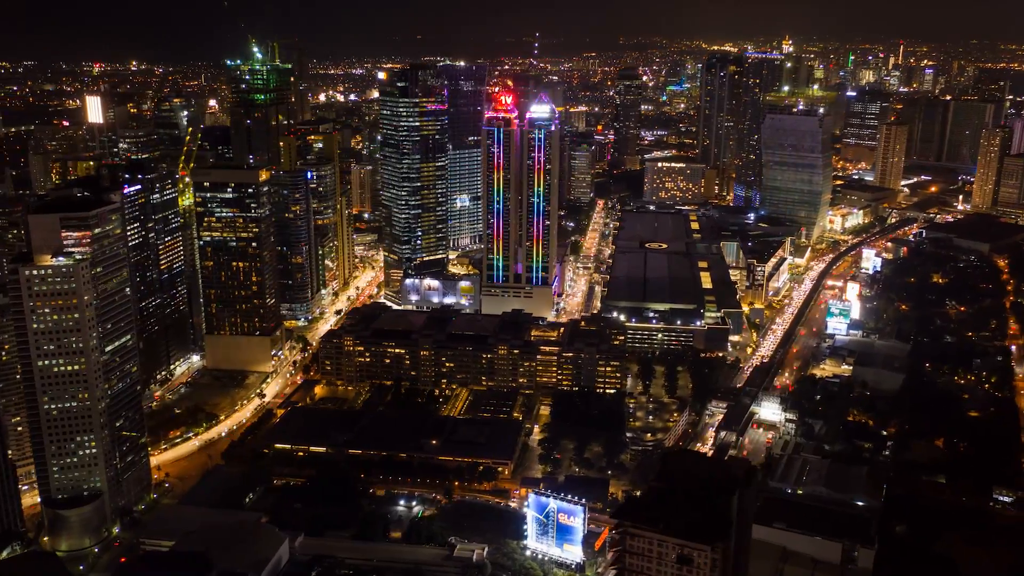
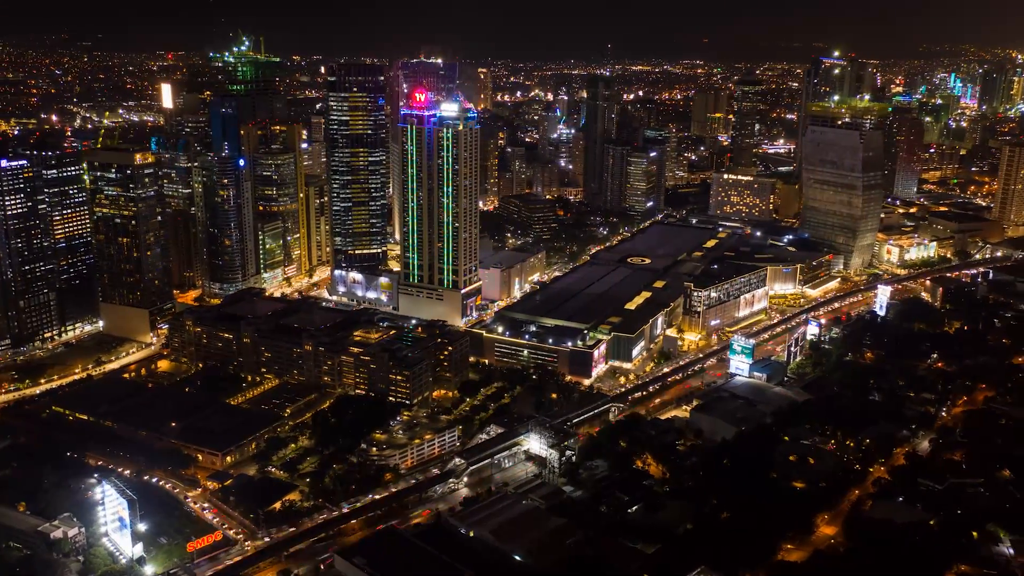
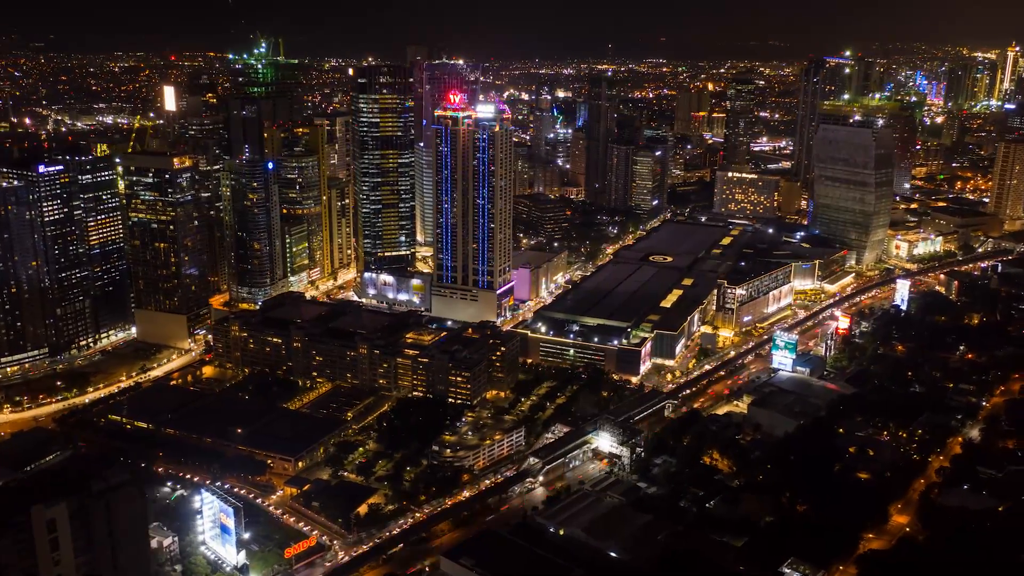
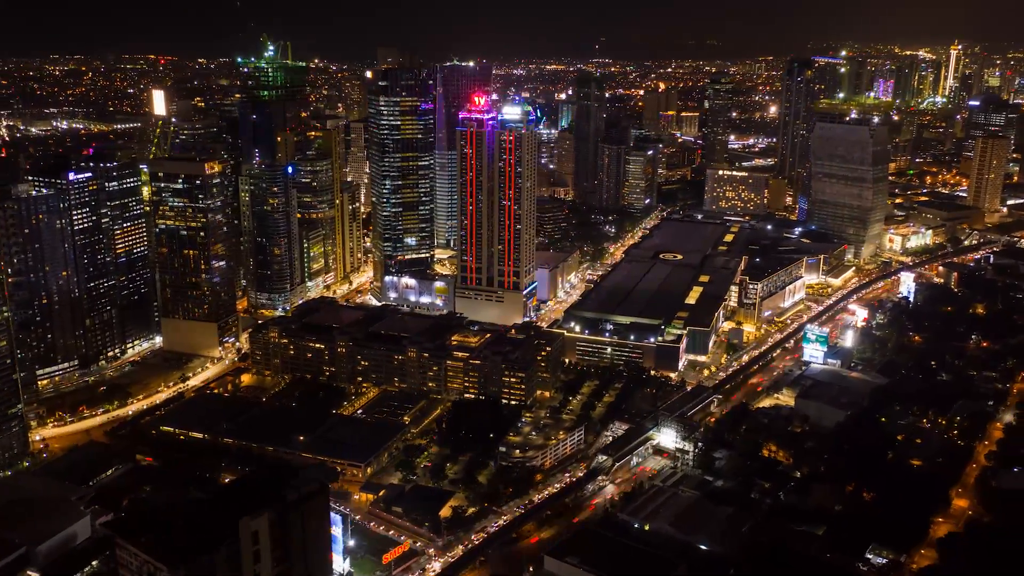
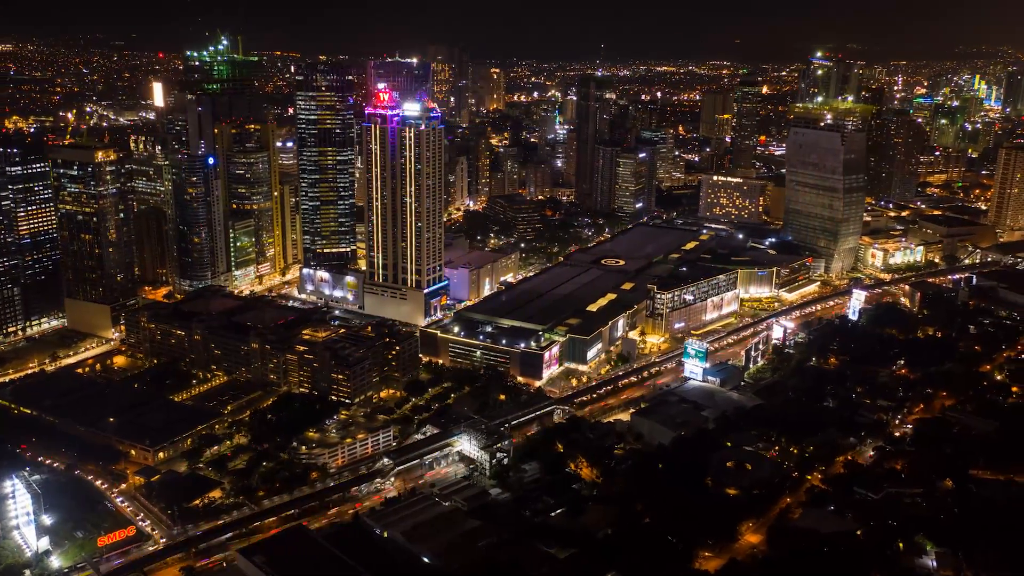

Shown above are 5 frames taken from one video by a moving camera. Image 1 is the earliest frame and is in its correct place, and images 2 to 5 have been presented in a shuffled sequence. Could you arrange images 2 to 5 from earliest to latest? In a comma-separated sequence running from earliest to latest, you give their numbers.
4, 3, 2, 5
